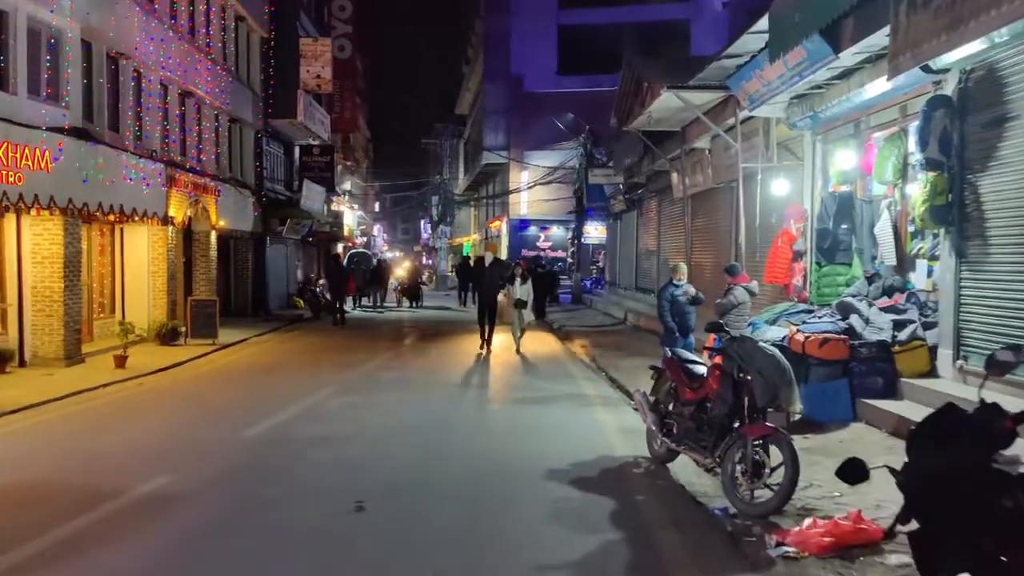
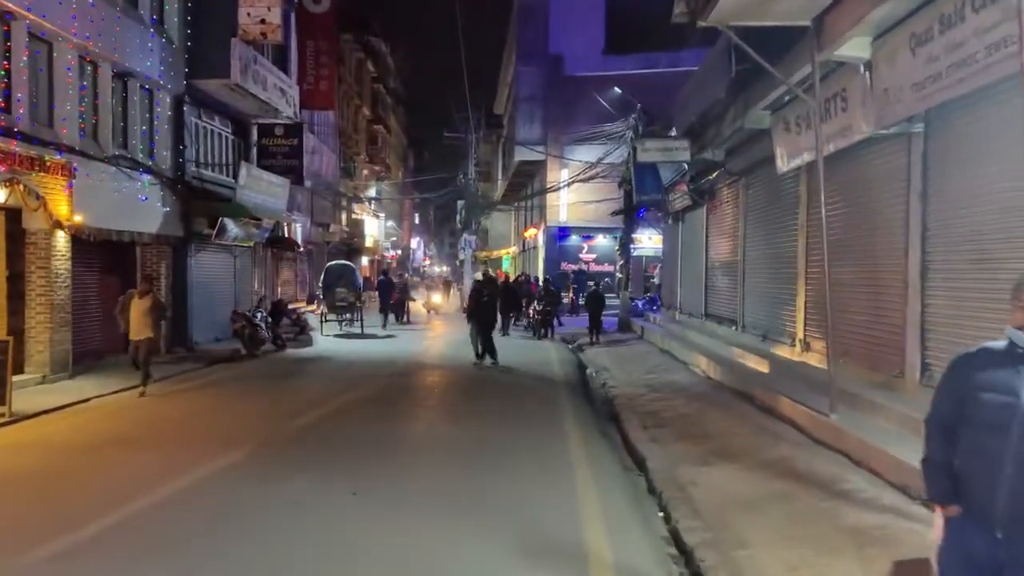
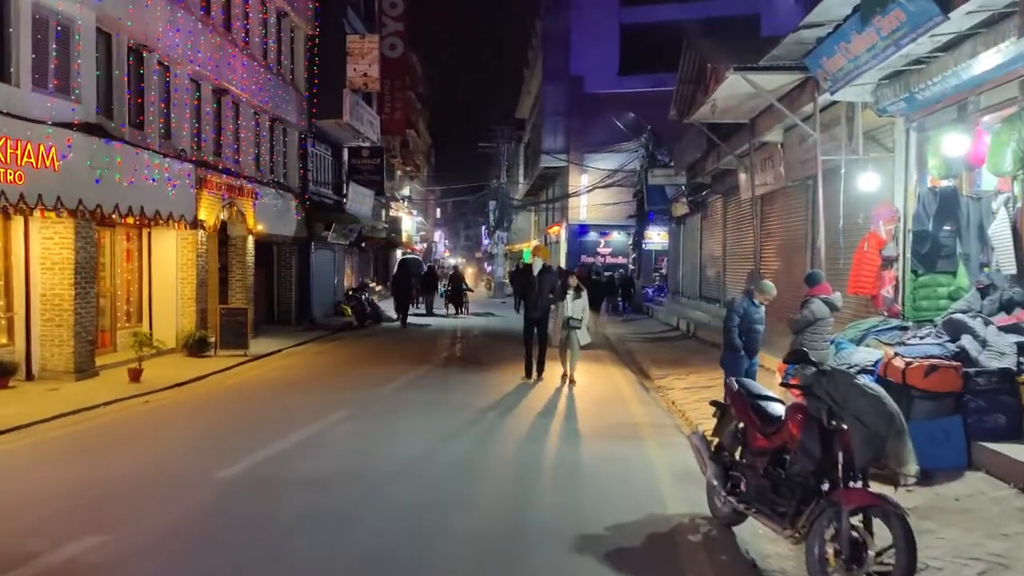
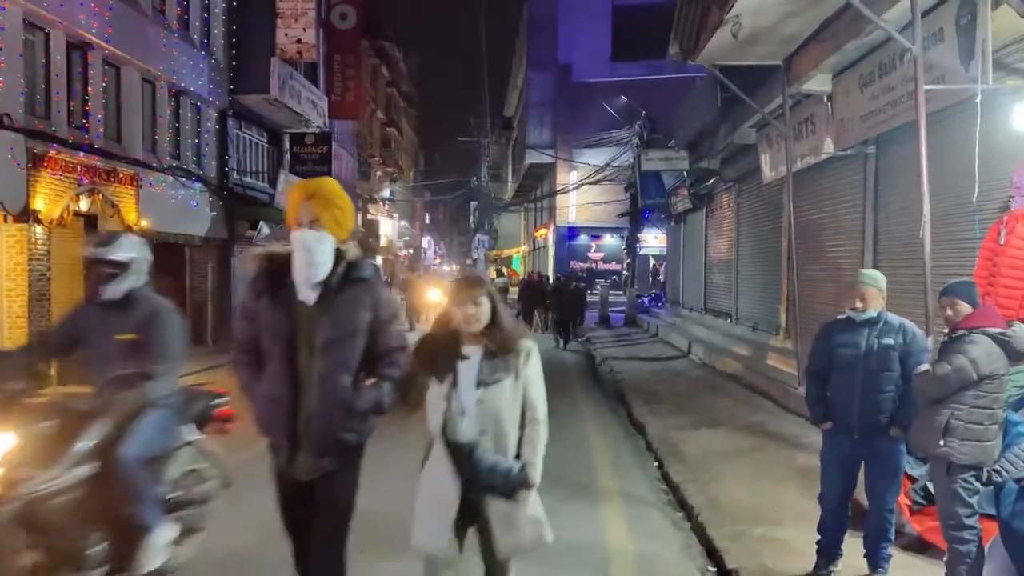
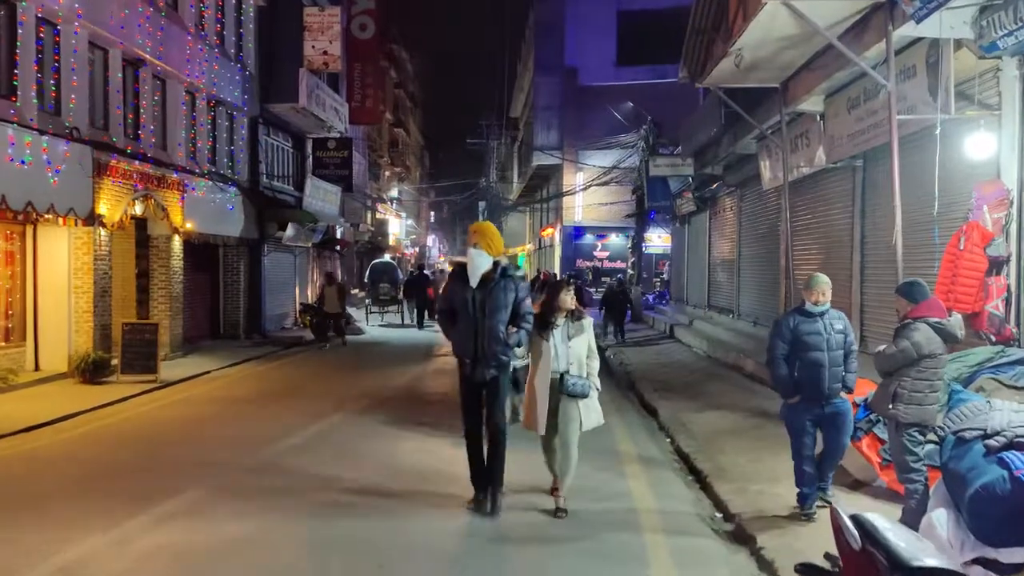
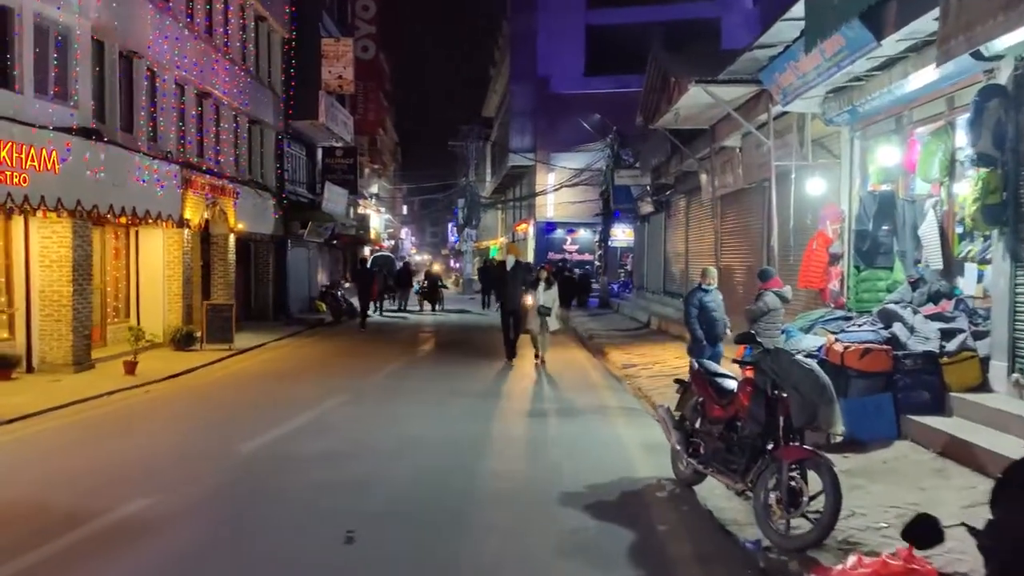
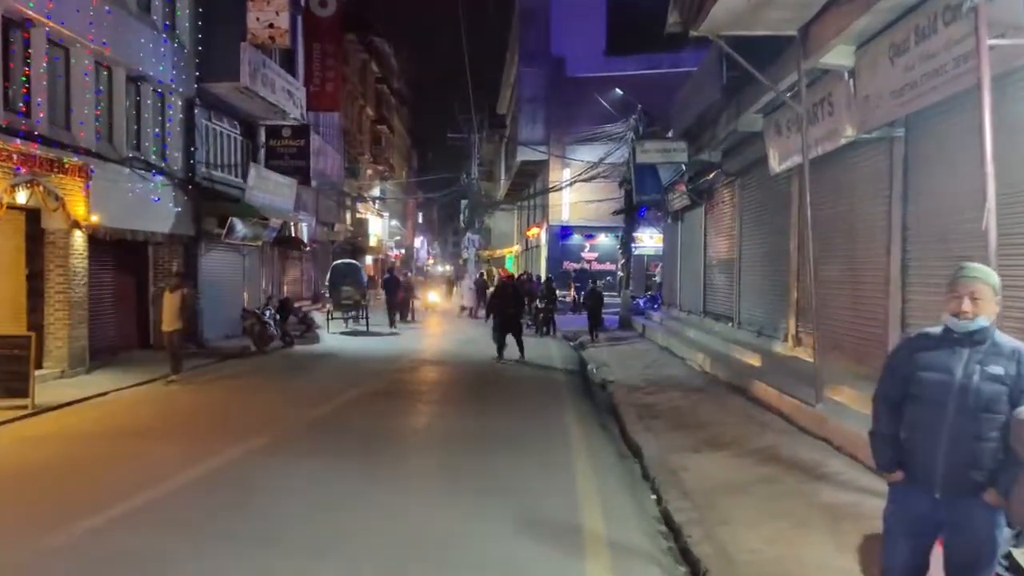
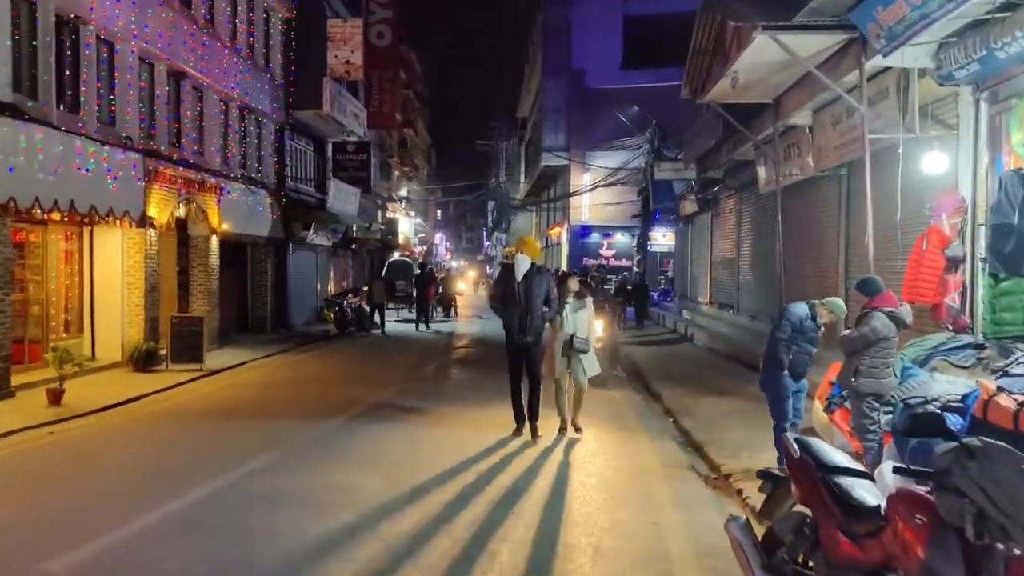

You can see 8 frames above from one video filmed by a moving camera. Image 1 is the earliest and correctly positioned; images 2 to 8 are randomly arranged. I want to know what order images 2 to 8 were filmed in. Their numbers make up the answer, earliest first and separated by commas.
6, 3, 8, 5, 4, 7, 2
